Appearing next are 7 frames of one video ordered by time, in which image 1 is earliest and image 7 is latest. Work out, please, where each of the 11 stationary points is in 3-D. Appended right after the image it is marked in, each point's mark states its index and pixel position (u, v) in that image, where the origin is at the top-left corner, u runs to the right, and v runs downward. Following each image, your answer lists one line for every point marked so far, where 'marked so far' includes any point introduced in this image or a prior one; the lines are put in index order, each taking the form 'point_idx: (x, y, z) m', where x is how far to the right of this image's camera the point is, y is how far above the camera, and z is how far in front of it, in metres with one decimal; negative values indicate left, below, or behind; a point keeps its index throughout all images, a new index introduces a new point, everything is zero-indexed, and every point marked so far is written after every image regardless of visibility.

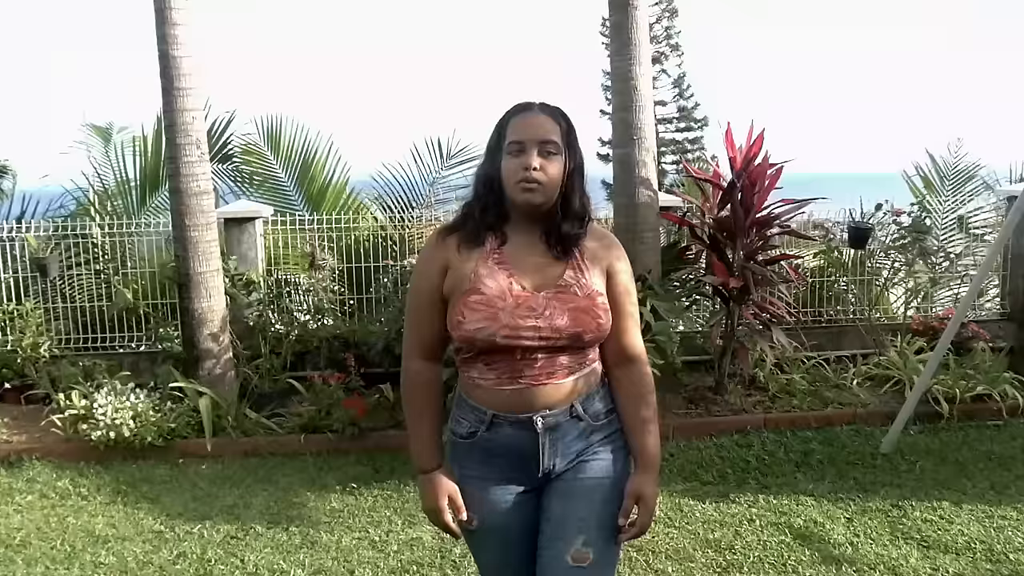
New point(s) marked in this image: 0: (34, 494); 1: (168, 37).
0: (-2.3, -1.0, +3.9) m
1: (-1.8, +1.3, +4.2) m
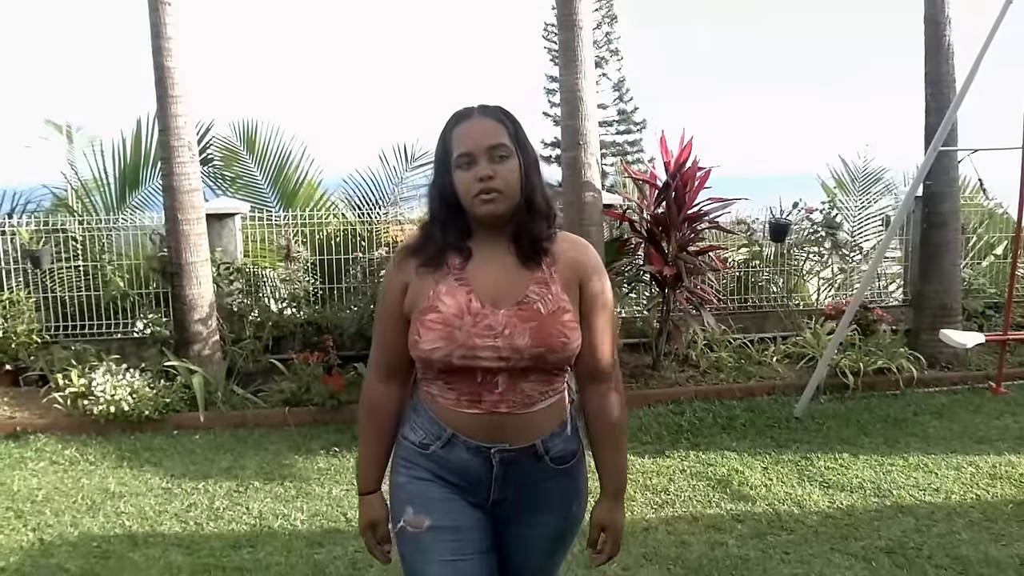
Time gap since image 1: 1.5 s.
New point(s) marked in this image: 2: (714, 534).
0: (-2.4, -0.9, +4.3) m
1: (-2.0, +1.4, +4.6) m
2: (+0.8, -1.0, +3.3) m
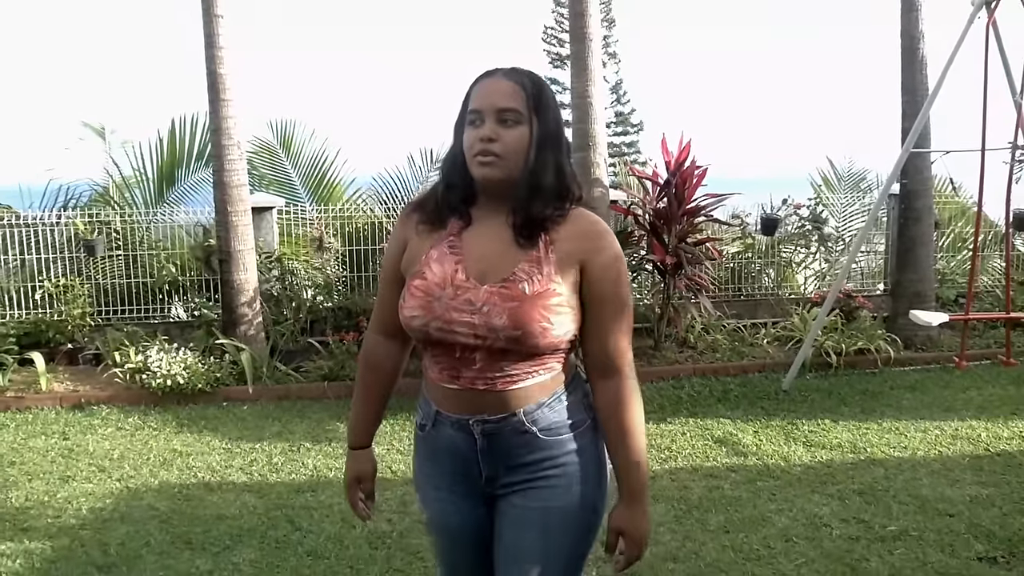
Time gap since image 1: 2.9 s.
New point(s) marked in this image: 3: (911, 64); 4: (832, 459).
0: (-2.3, -0.8, +4.8) m
1: (-1.9, +1.5, +5.1) m
2: (+0.9, -0.9, +3.8) m
3: (+2.8, +1.6, +5.8) m
4: (+1.6, -0.9, +4.1) m
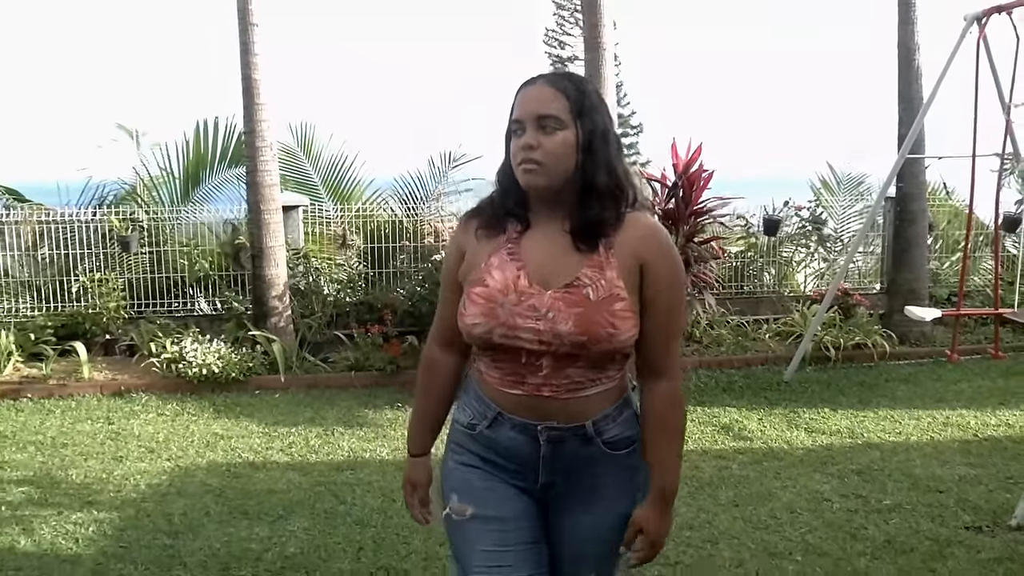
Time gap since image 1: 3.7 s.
0: (-2.2, -0.8, +5.1) m
1: (-1.8, +1.5, +5.4) m
2: (+1.0, -0.9, +4.1) m
3: (+3.0, +1.6, +6.1) m
4: (+1.7, -0.8, +4.4) m
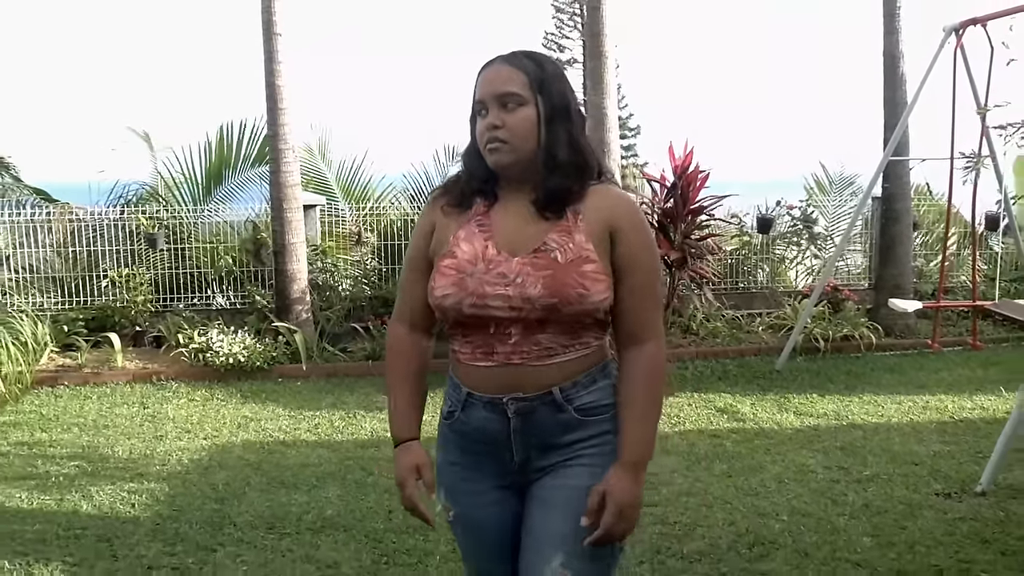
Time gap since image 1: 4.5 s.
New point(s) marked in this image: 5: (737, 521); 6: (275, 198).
0: (-2.1, -0.7, +5.4) m
1: (-1.7, +1.5, +5.8) m
2: (+1.1, -0.8, +4.4) m
3: (+3.0, +1.6, +6.4) m
4: (+1.8, -0.8, +4.8) m
5: (+0.9, -0.9, +3.3) m
6: (-1.7, +0.7, +5.9) m
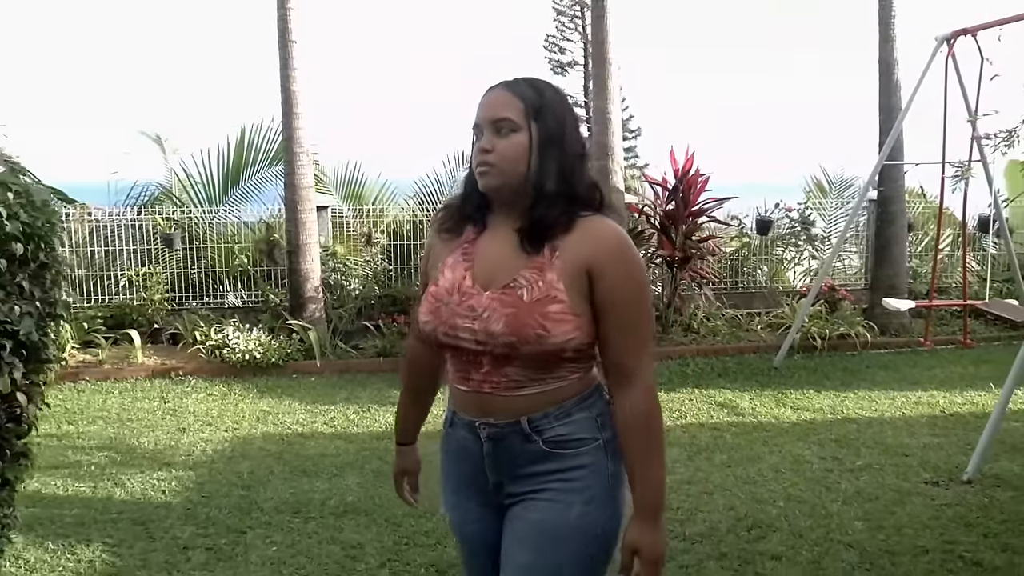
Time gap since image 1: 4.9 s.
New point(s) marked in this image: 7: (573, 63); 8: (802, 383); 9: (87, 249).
0: (-2.1, -0.7, +5.6) m
1: (-1.6, +1.5, +6.0) m
2: (+1.2, -0.8, +4.6) m
3: (+3.1, +1.6, +6.6) m
4: (+1.8, -0.8, +5.0) m
5: (+1.0, -0.9, +3.5) m
6: (-1.7, +0.7, +6.1) m
7: (+1.1, +3.9, +14.1) m
8: (+2.1, -0.7, +5.8) m
9: (-3.6, +0.3, +6.8) m
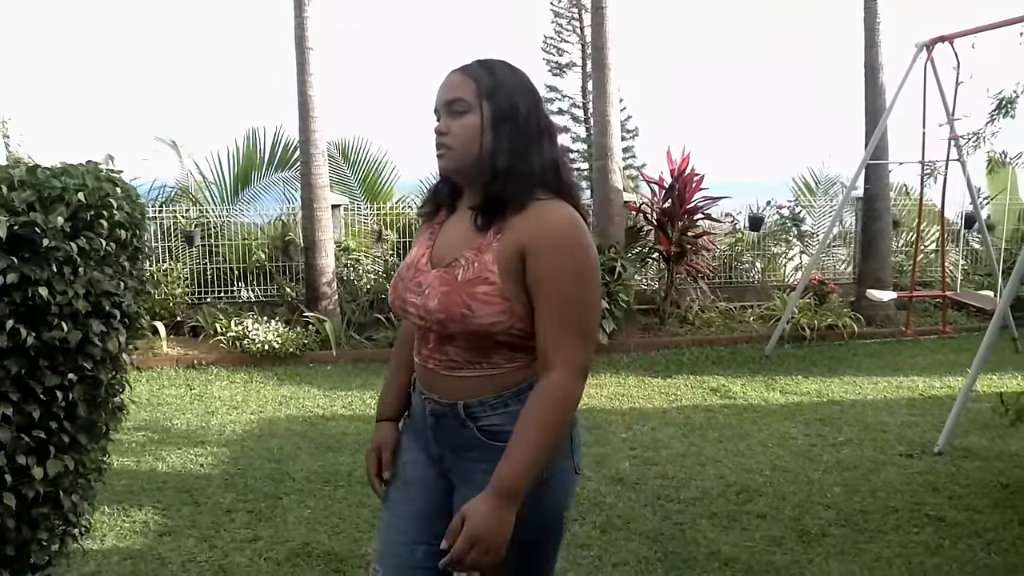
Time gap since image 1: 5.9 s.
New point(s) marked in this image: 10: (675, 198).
0: (-2.1, -0.7, +5.9) m
1: (-1.6, +1.6, +6.3) m
2: (+1.2, -0.8, +5.0) m
3: (+3.1, +1.7, +7.0) m
4: (+1.9, -0.7, +5.3) m
5: (+1.0, -0.9, +3.8) m
6: (-1.7, +0.7, +6.5) m
7: (+1.1, +4.0, +14.5) m
8: (+2.1, -0.6, +6.1) m
9: (-3.5, +0.4, +7.2) m
10: (+1.4, +0.8, +6.9) m
